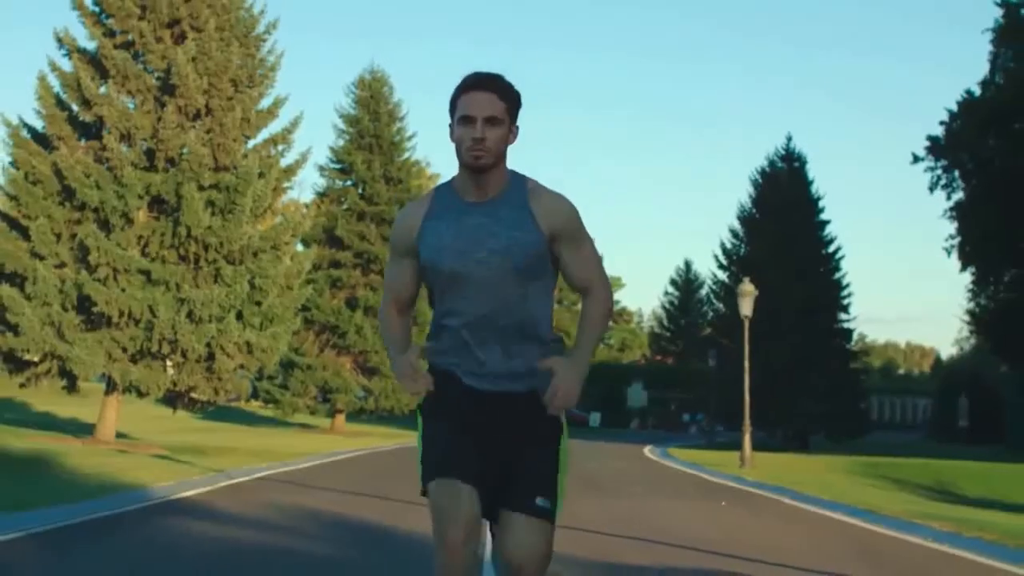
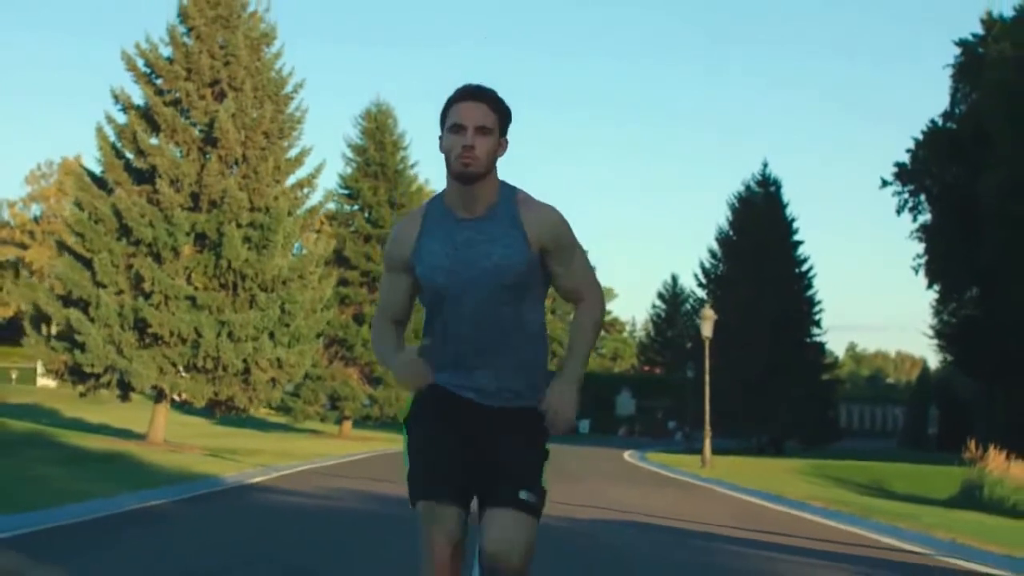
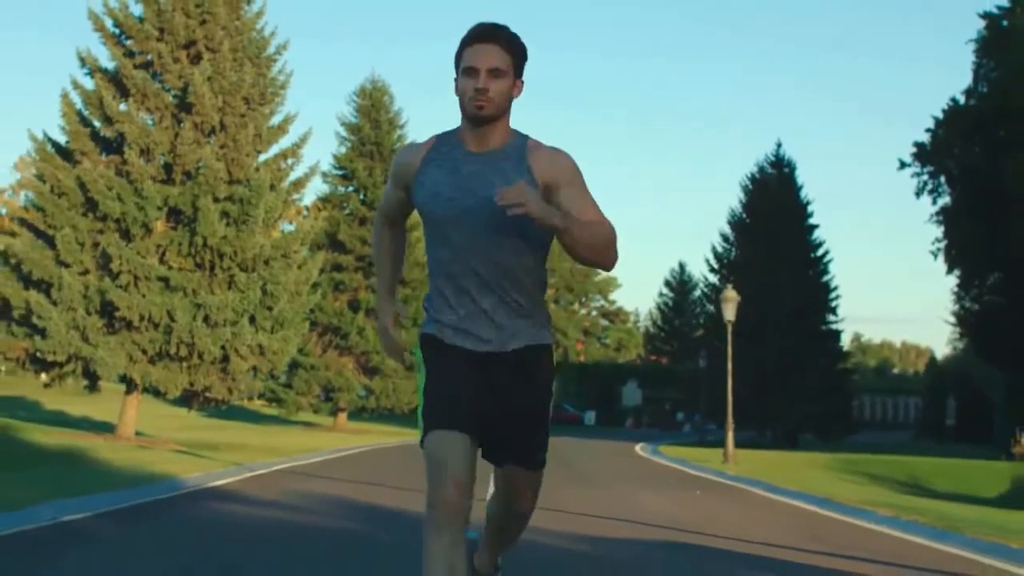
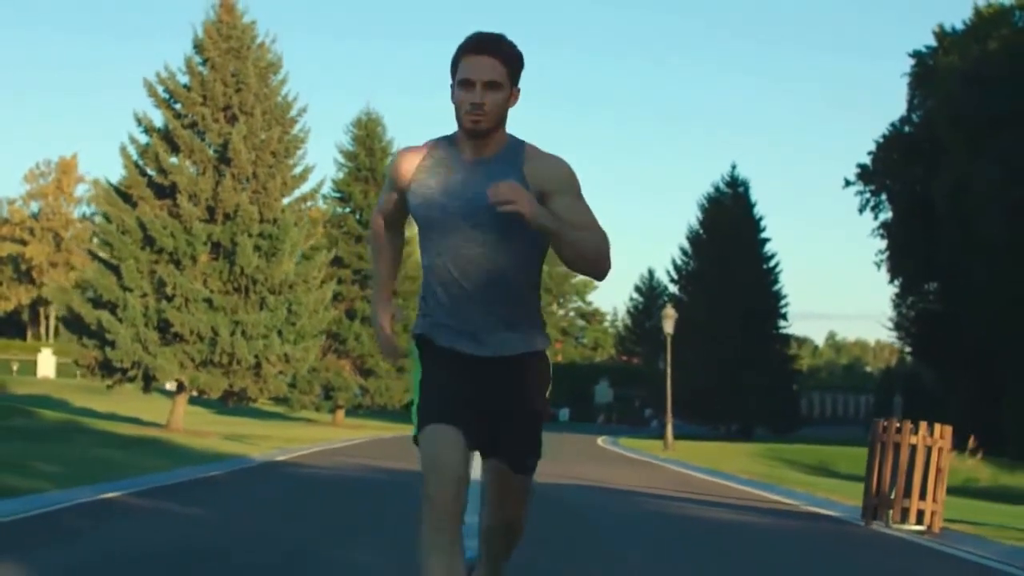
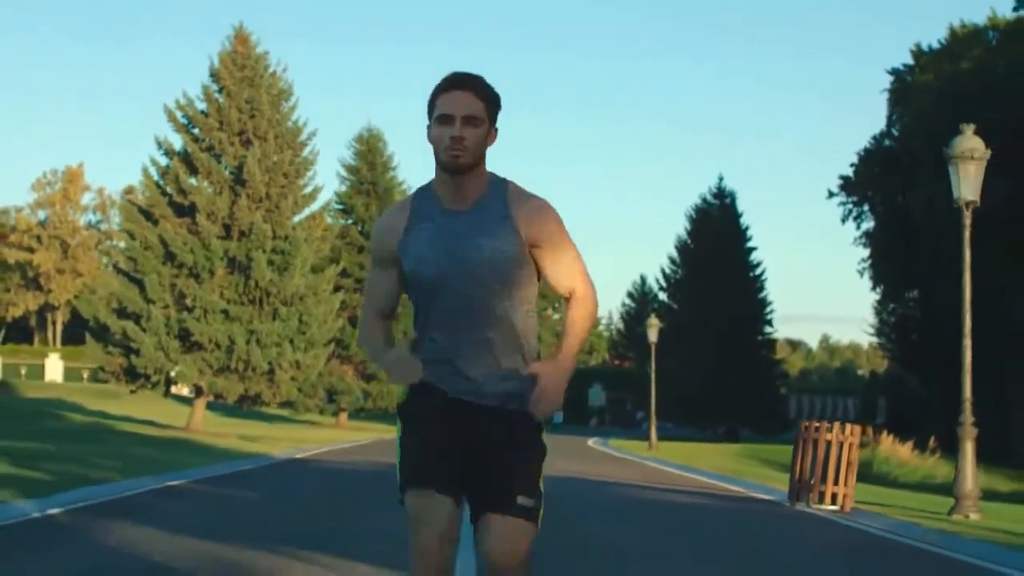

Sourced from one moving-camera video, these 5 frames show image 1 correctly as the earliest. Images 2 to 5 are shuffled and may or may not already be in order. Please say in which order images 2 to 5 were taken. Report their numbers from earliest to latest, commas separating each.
3, 2, 4, 5
